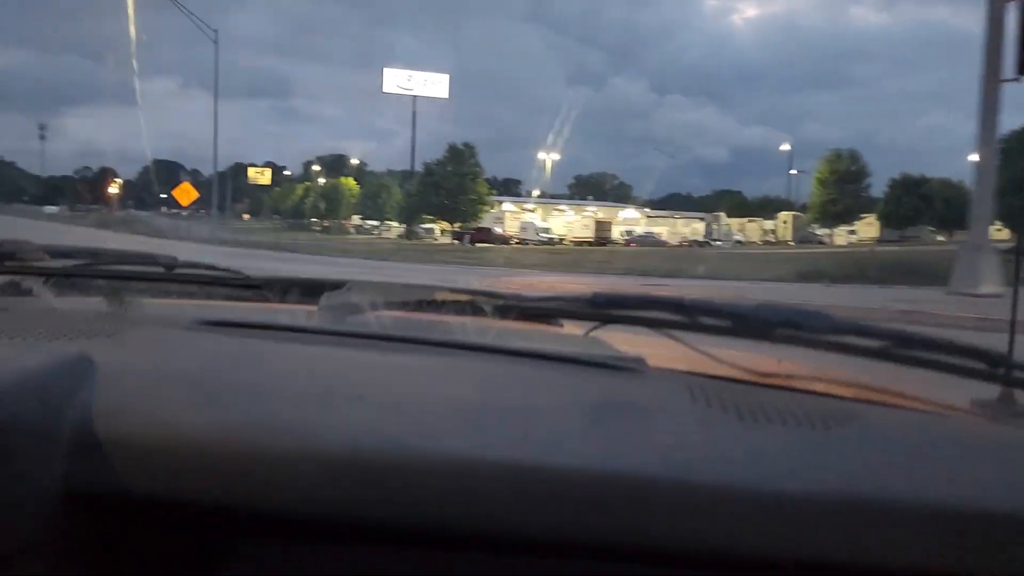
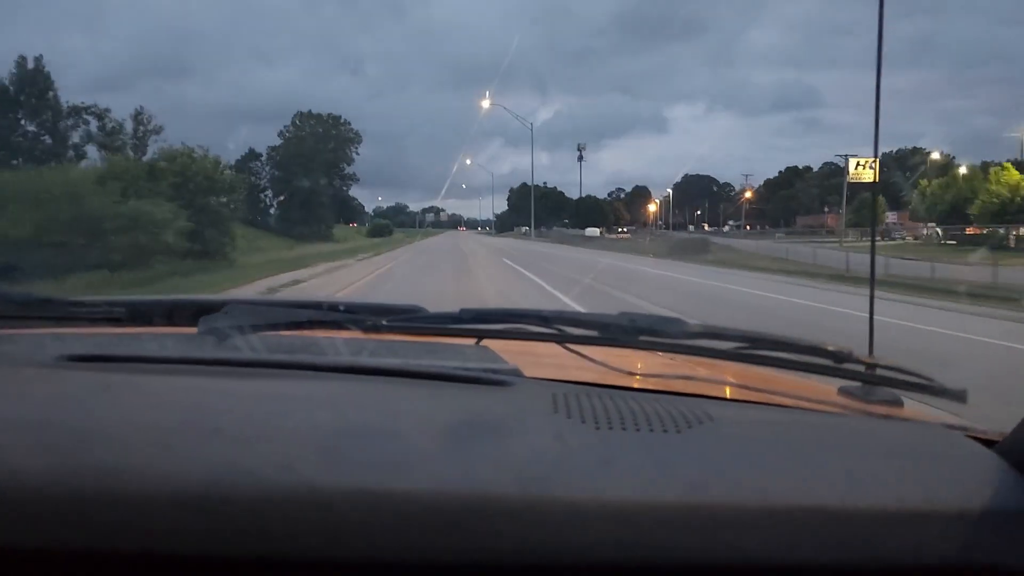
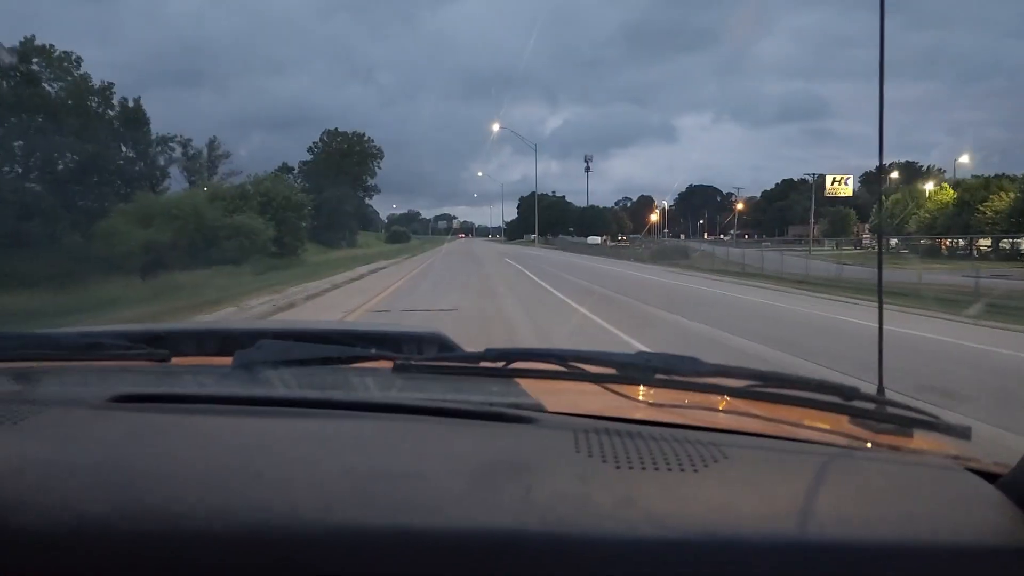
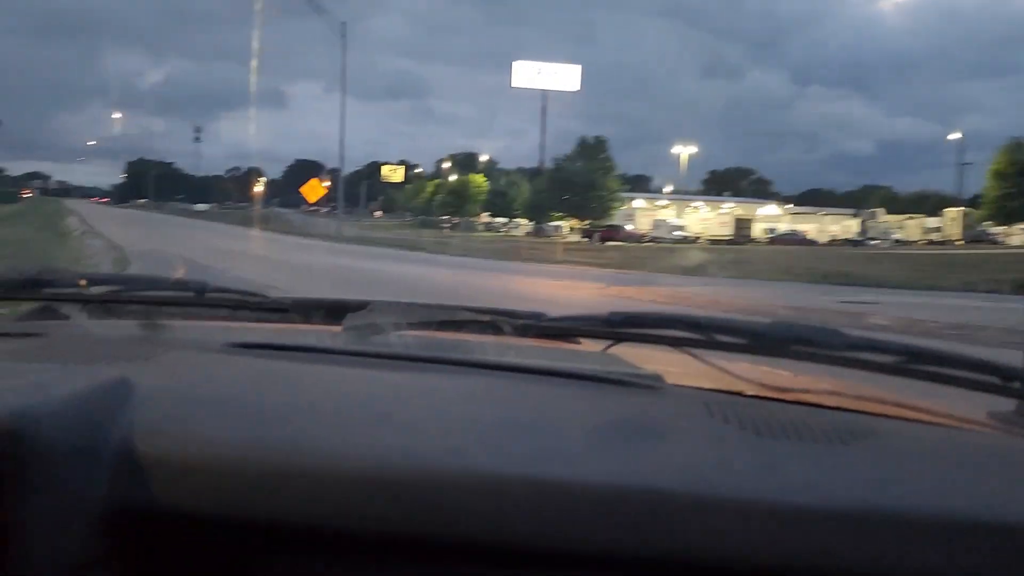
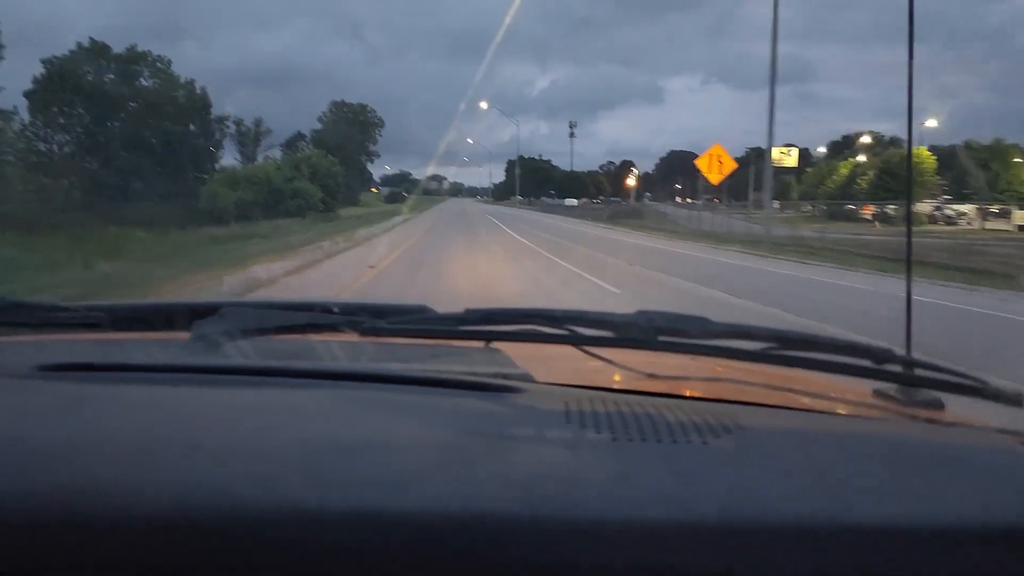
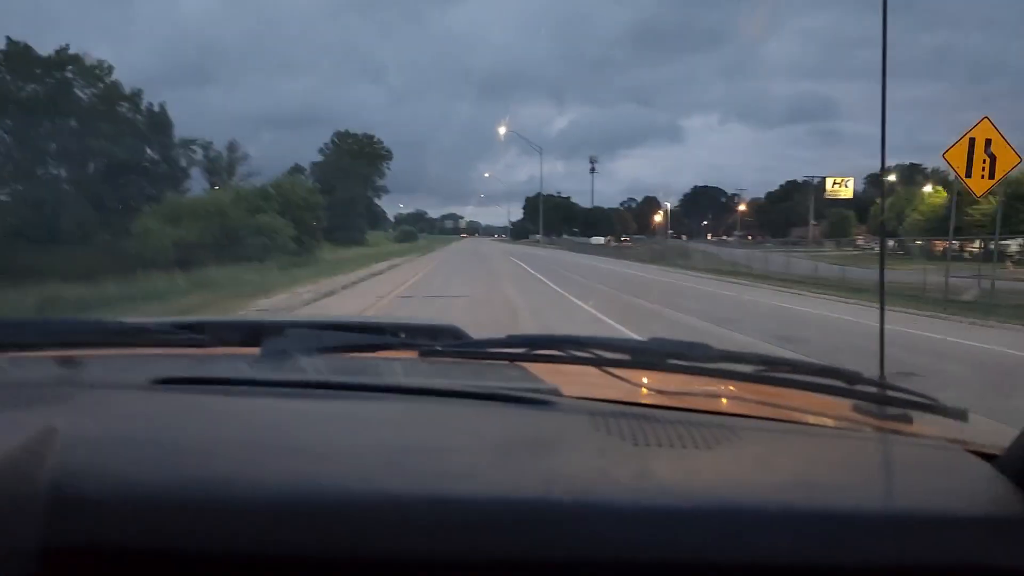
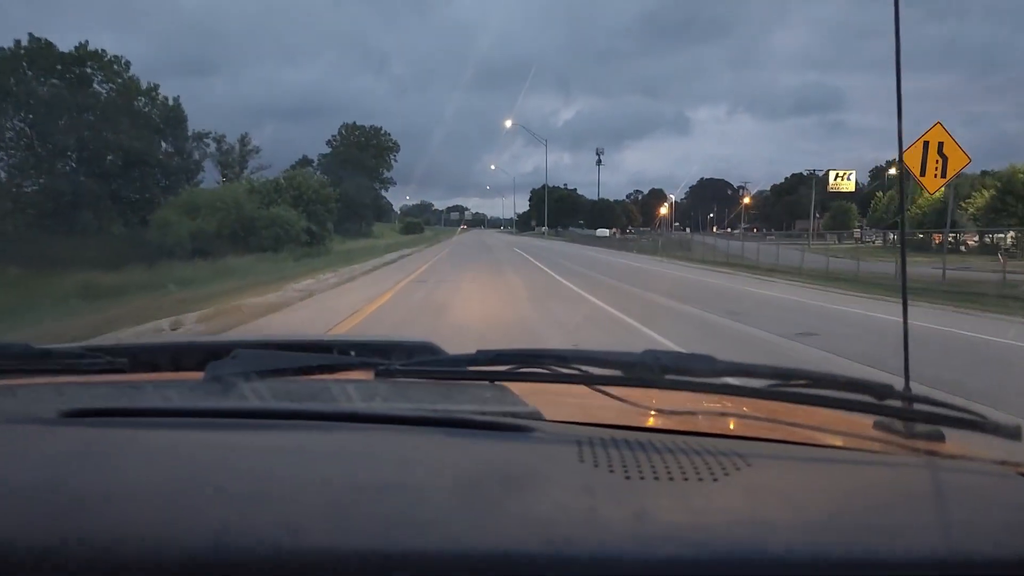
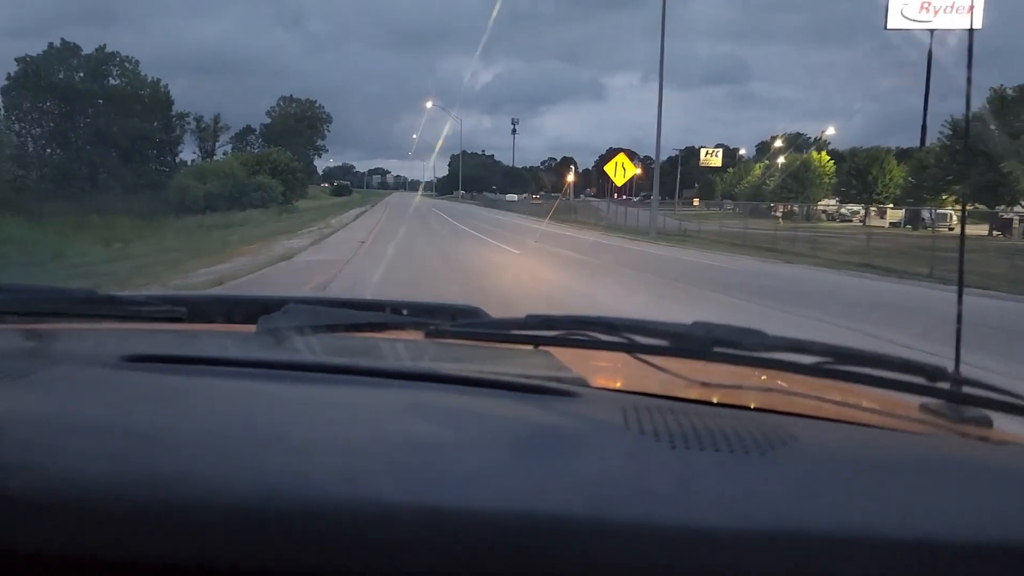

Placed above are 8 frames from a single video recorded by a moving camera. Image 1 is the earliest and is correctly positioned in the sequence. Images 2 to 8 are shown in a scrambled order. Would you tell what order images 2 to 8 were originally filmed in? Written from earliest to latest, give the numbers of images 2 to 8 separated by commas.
4, 8, 5, 7, 6, 3, 2
